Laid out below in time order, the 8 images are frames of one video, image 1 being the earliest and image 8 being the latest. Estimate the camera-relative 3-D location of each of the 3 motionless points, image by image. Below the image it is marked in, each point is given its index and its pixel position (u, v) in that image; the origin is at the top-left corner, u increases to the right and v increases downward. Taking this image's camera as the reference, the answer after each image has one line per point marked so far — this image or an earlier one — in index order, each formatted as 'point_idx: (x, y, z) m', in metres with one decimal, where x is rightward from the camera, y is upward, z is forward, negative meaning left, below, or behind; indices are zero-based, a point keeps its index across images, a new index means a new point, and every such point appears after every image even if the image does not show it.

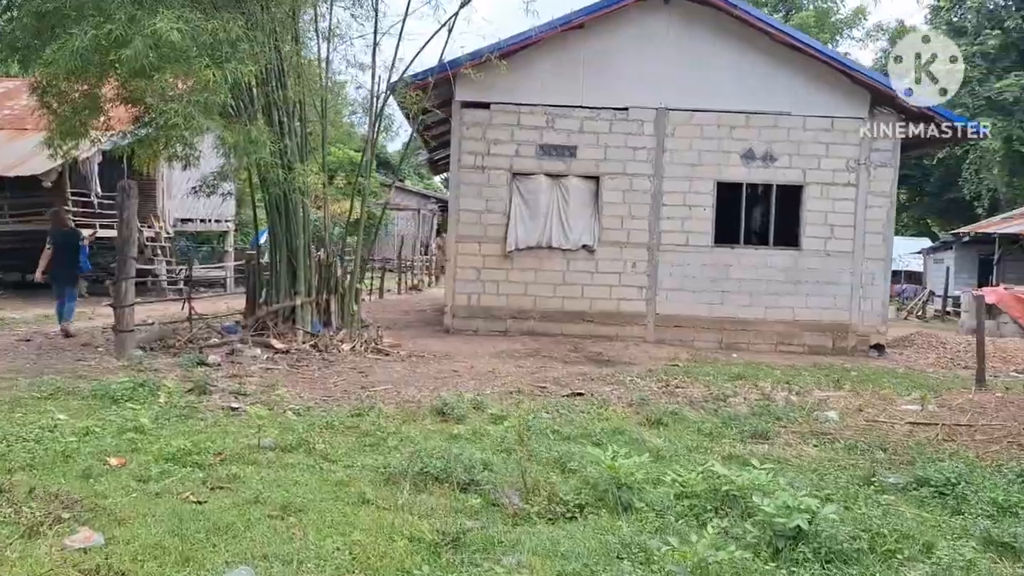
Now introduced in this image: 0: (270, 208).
0: (-2.1, +0.7, +7.4) m
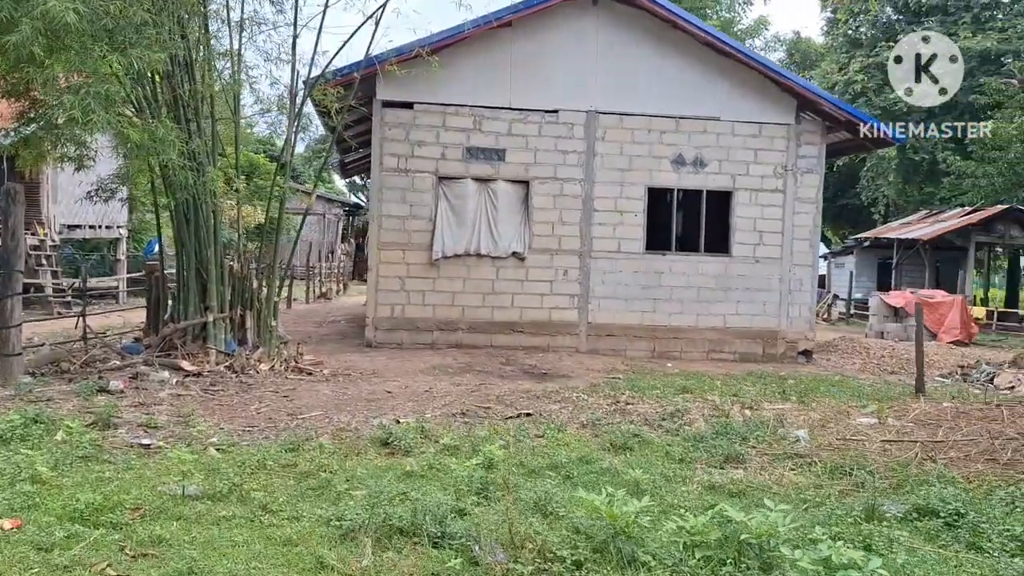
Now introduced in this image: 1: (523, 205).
0: (-2.6, +0.6, +6.7) m
1: (+0.1, +0.9, +9.4) m
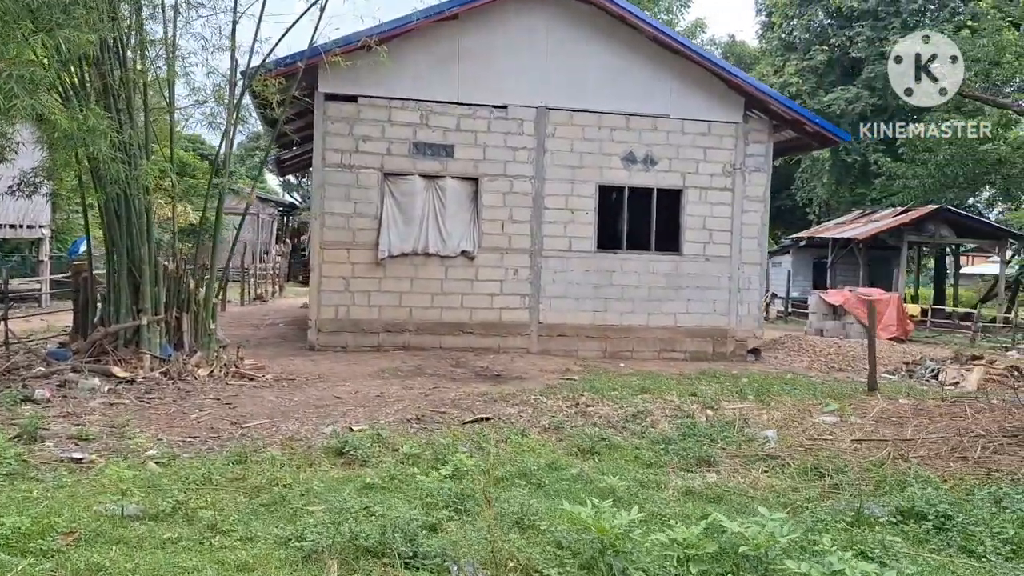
0: (-3.0, +0.6, +6.2) m
1: (-0.4, +0.9, +9.2) m
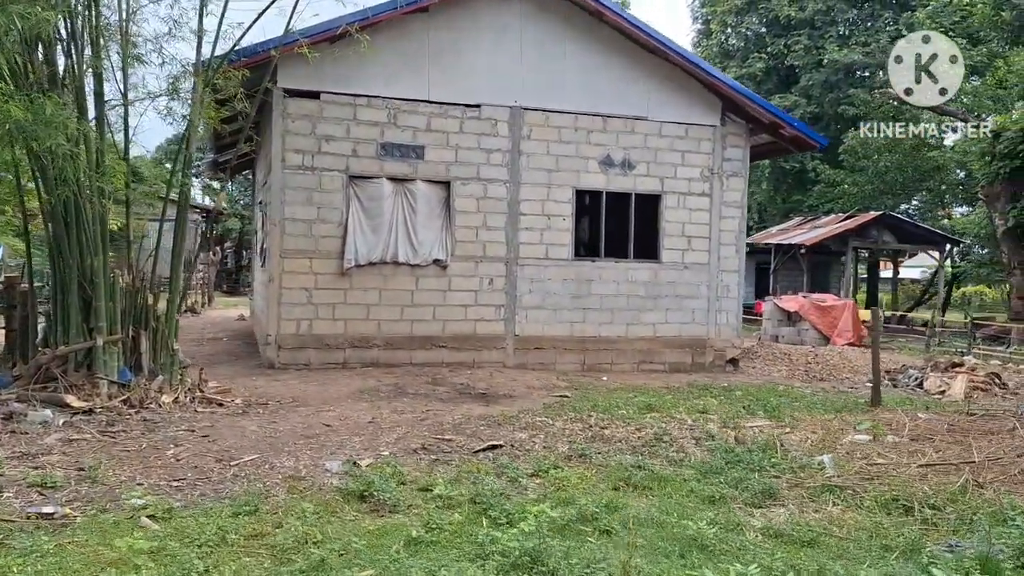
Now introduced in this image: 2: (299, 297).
0: (-3.0, +0.5, +5.5) m
1: (-0.7, +0.8, +8.6) m
2: (-2.1, -0.1, +8.2) m
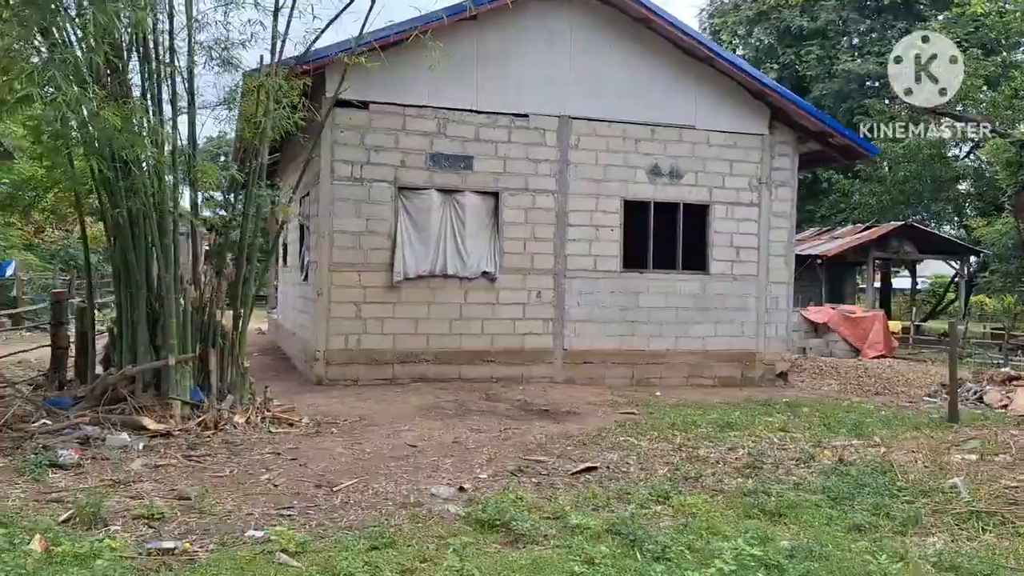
0: (-2.4, +0.4, +5.2) m
1: (-0.2, +0.7, +8.5) m
2: (-1.5, -0.2, +8.0) m
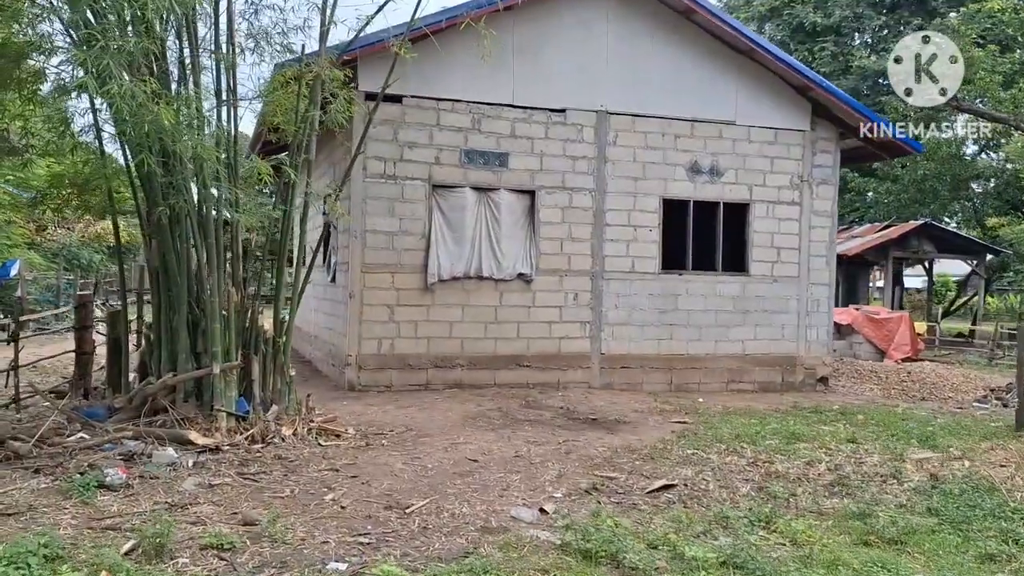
0: (-2.0, +0.3, +4.9) m
1: (+0.2, +0.7, +8.1) m
2: (-1.2, -0.2, +7.7) m
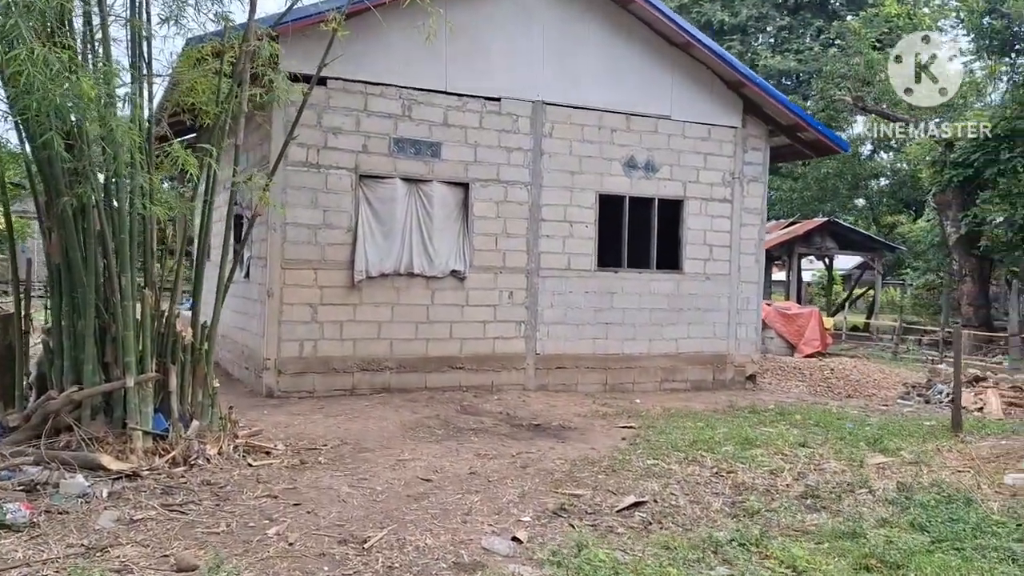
0: (-2.3, +0.3, +4.3) m
1: (-0.5, +0.7, +7.7) m
2: (-1.8, -0.2, +7.1) m
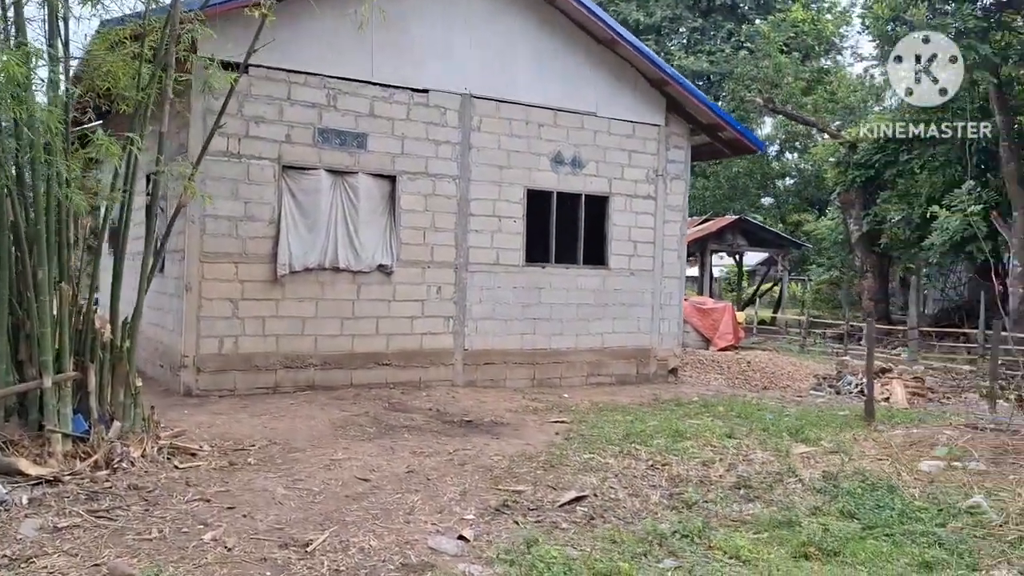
0: (-2.6, +0.4, +4.0) m
1: (-1.1, +0.7, +7.6) m
2: (-2.3, -0.2, +6.9) m
